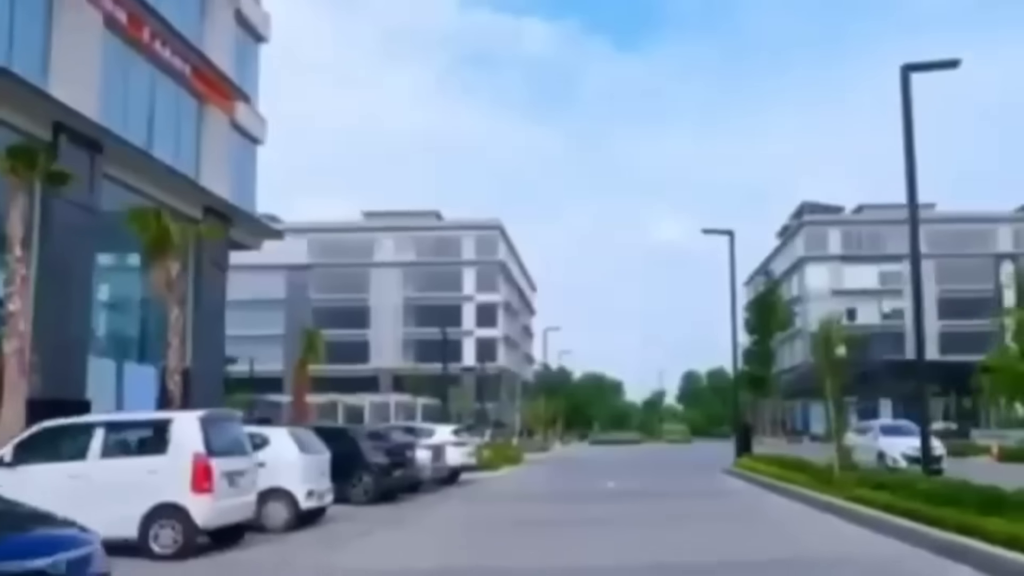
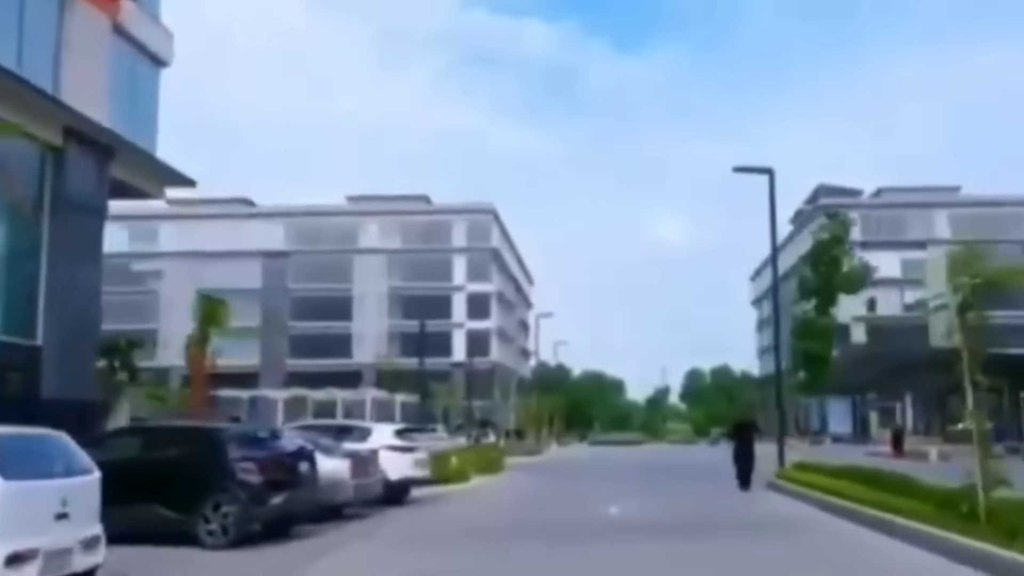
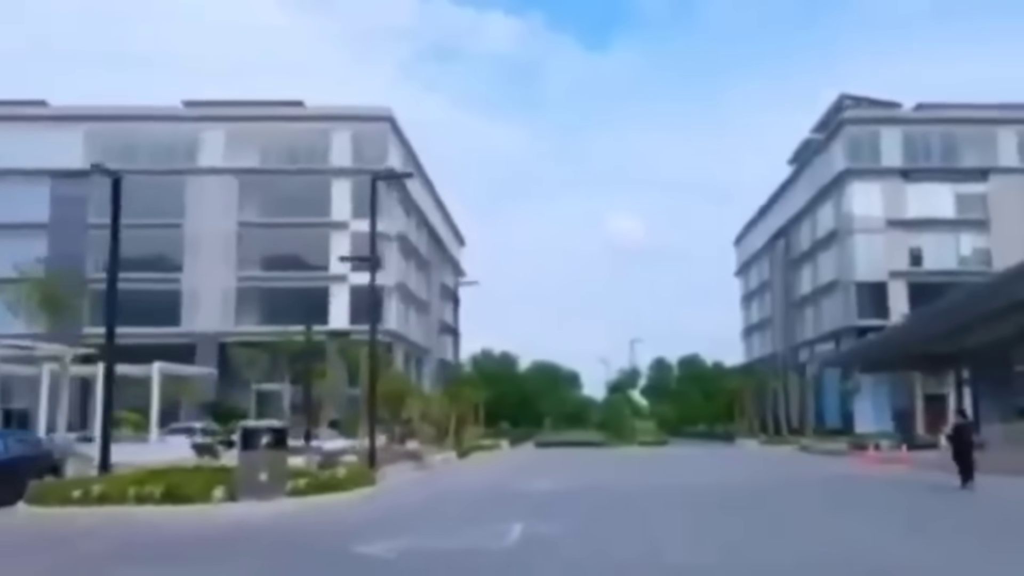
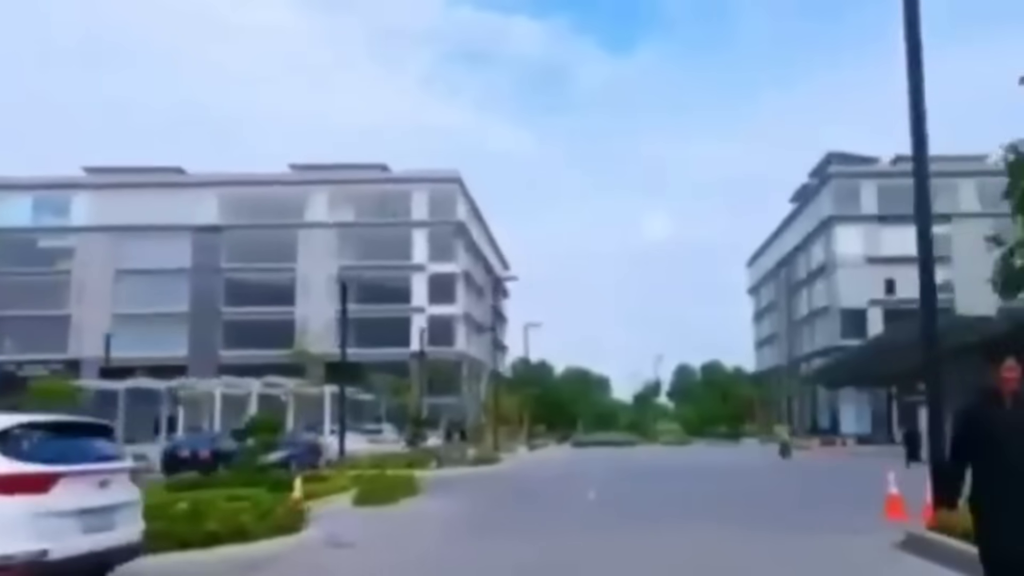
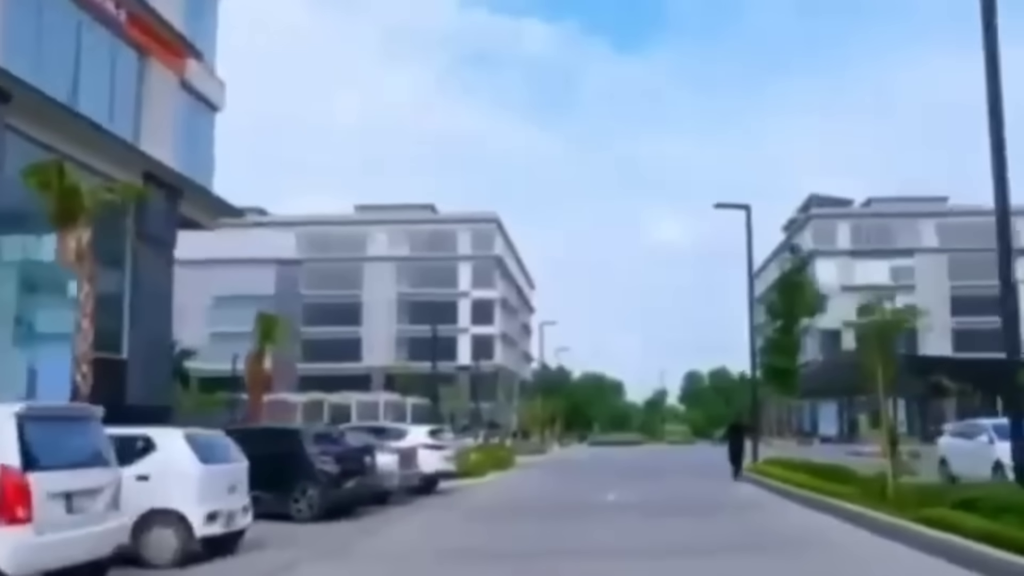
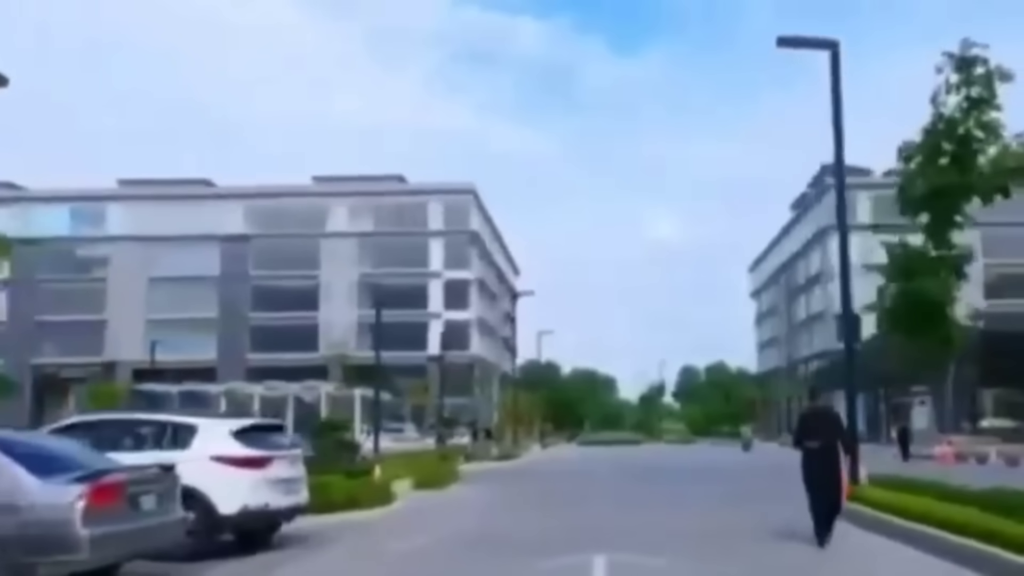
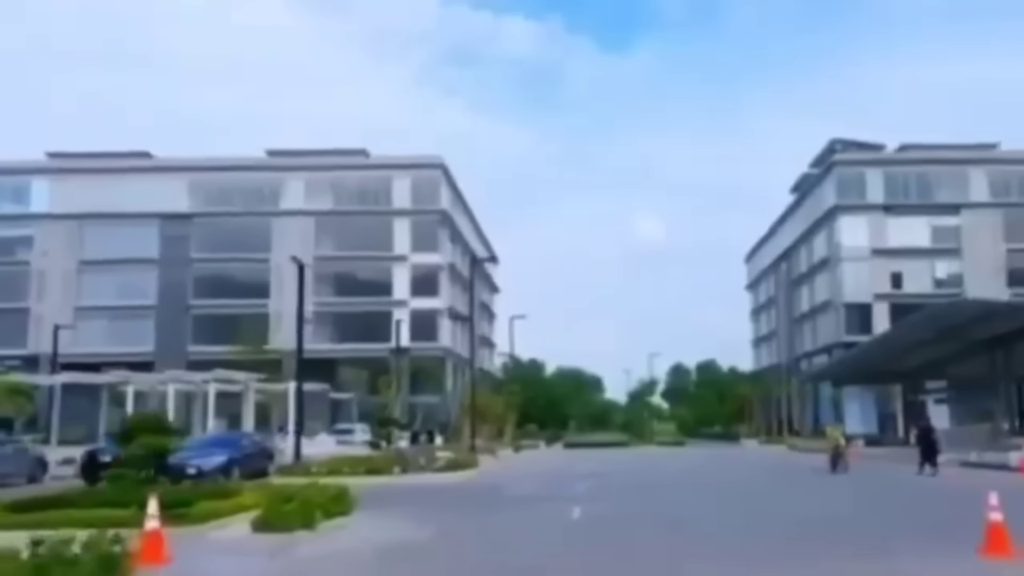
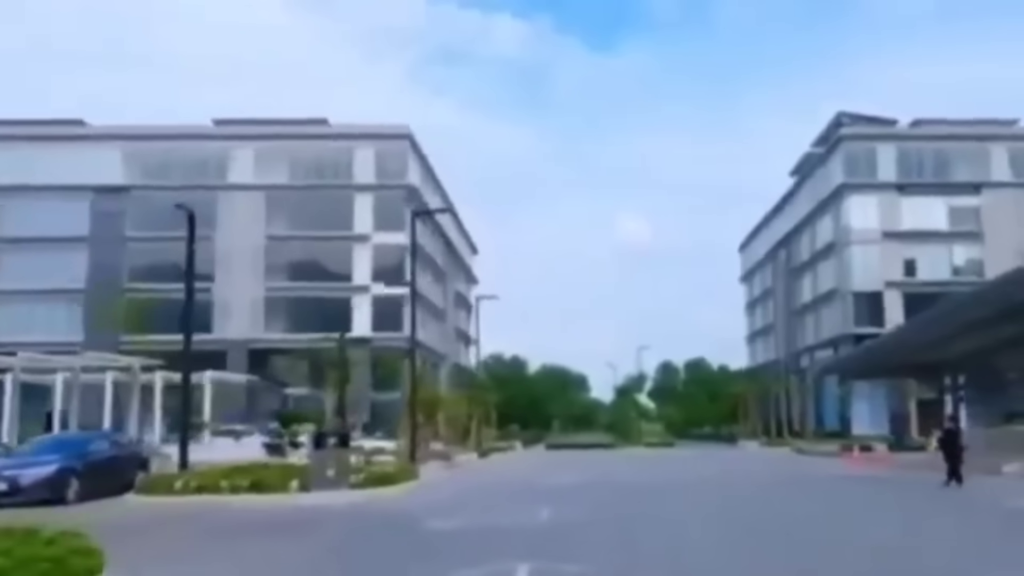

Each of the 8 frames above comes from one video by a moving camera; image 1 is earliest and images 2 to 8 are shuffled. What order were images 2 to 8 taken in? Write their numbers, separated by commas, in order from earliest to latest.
5, 2, 6, 4, 7, 8, 3
